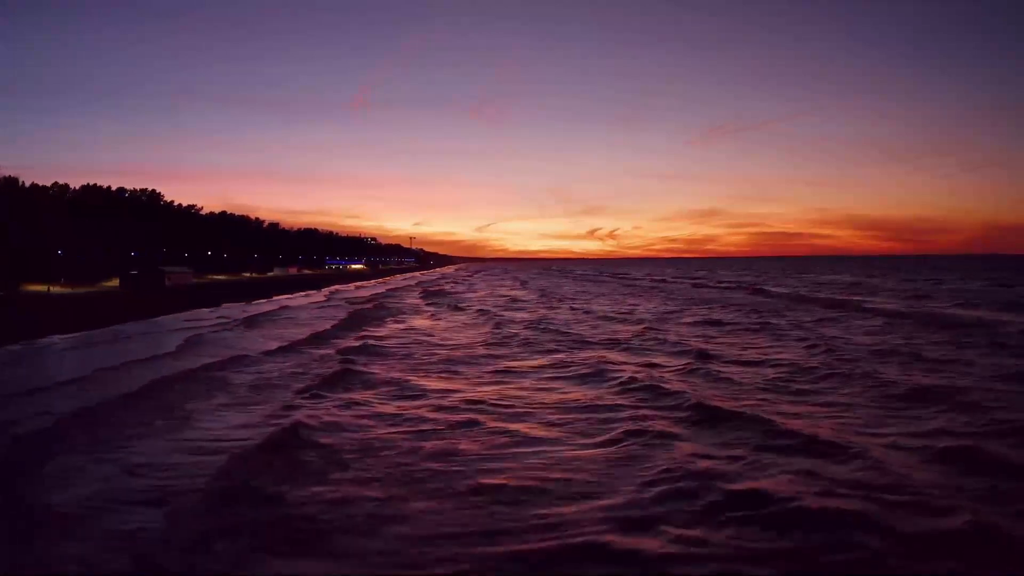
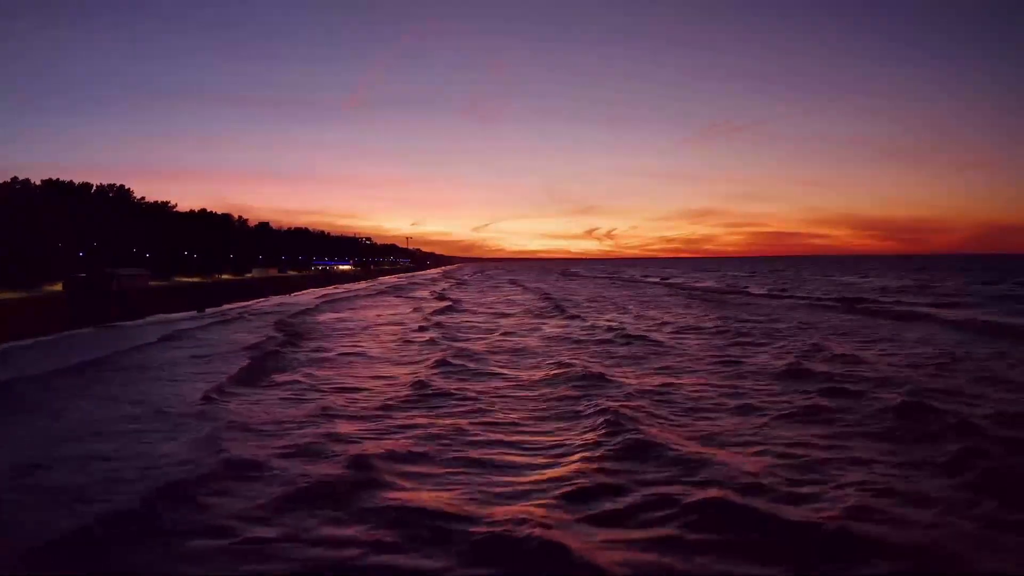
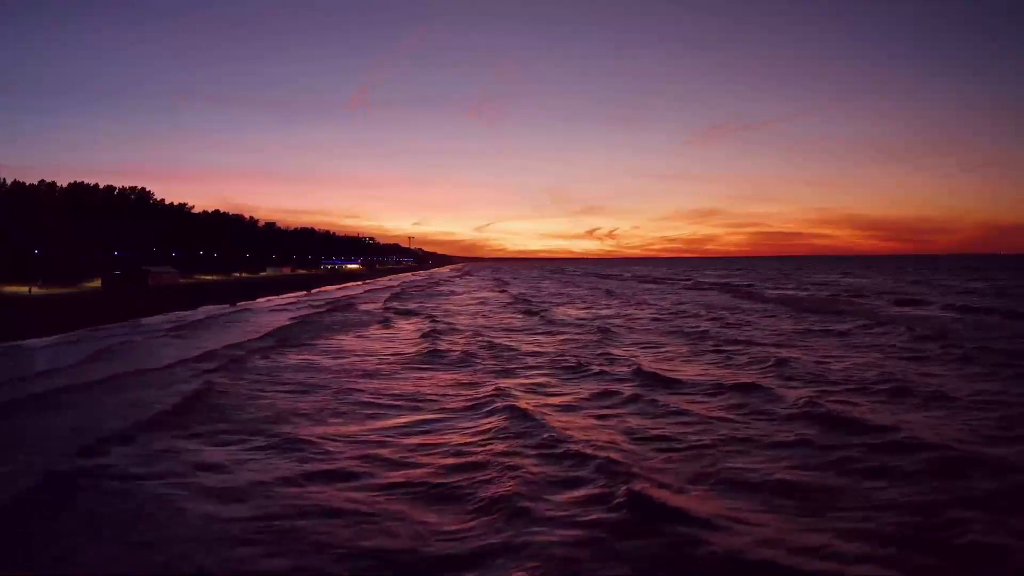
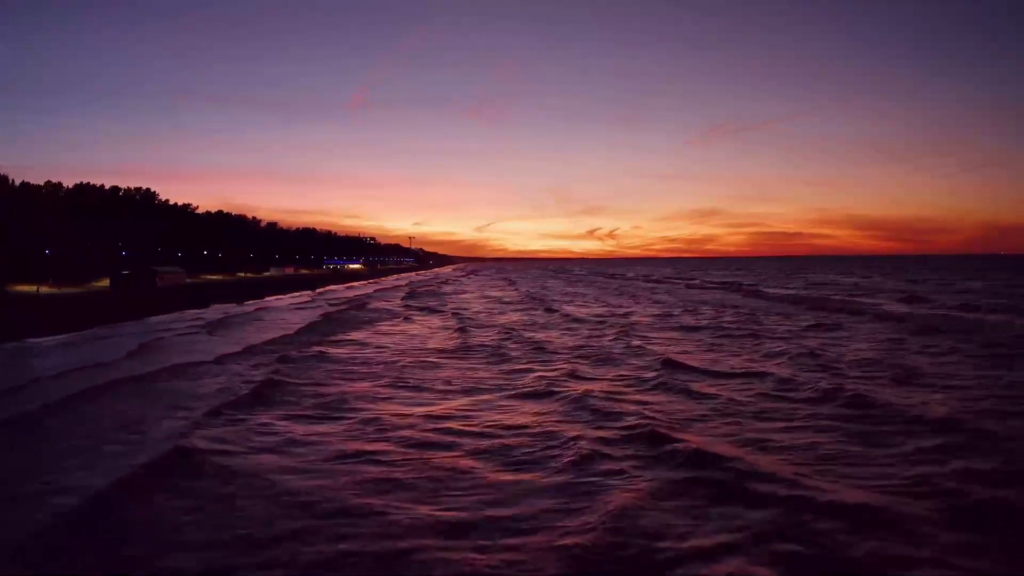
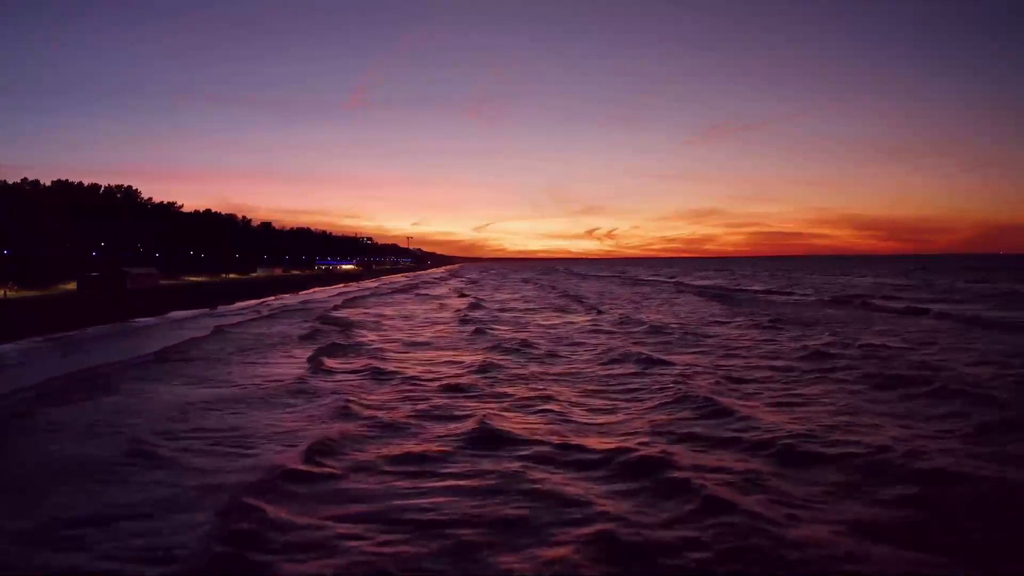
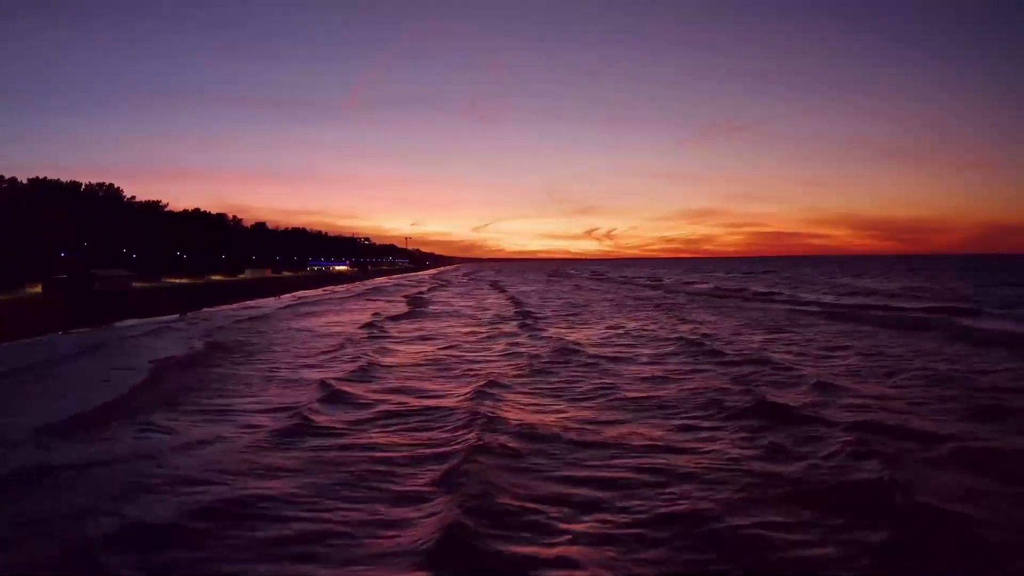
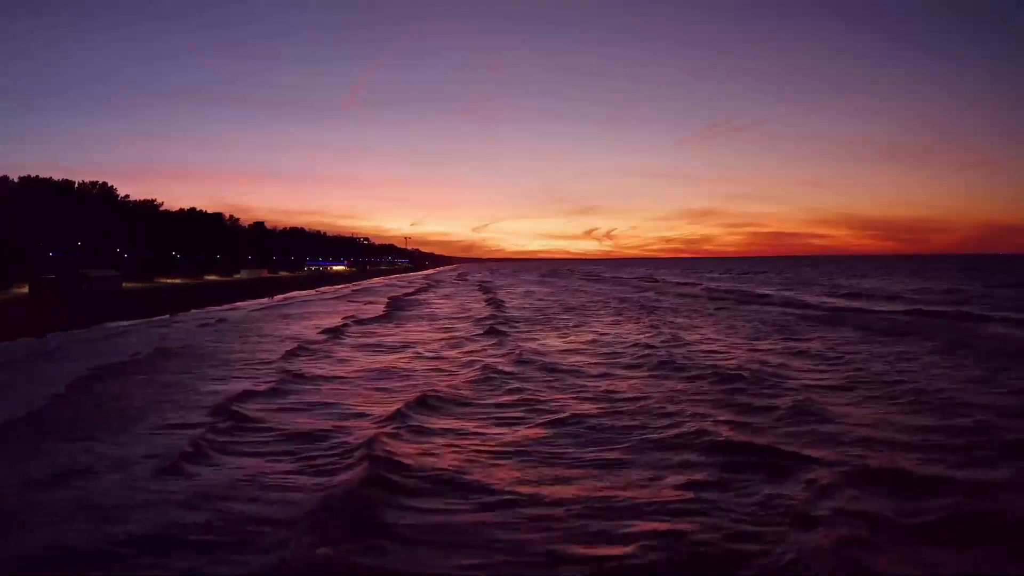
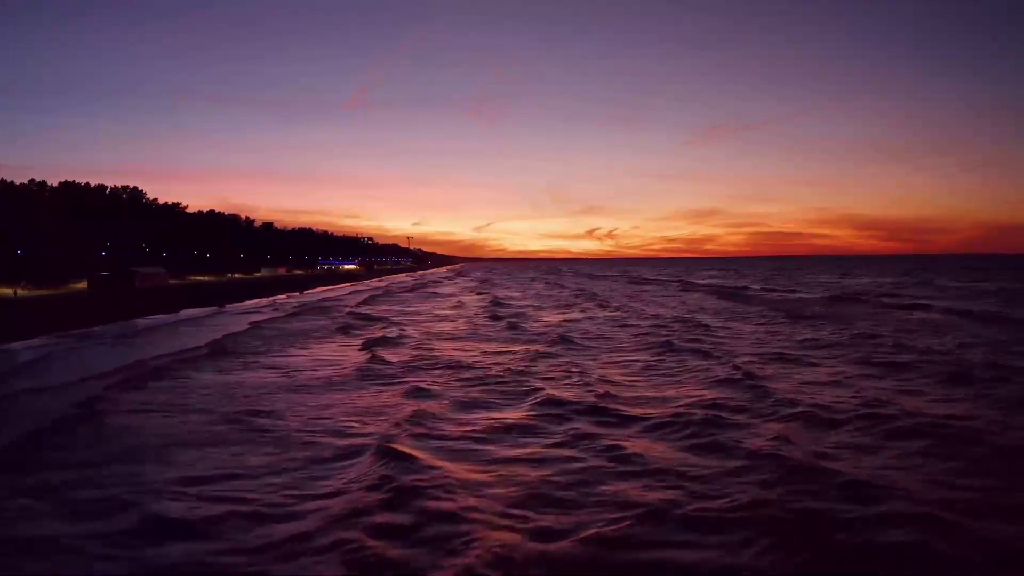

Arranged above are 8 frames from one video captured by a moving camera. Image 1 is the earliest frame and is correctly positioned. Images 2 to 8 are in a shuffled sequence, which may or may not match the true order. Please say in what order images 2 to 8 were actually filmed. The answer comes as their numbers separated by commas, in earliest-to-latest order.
4, 3, 8, 5, 2, 6, 7
